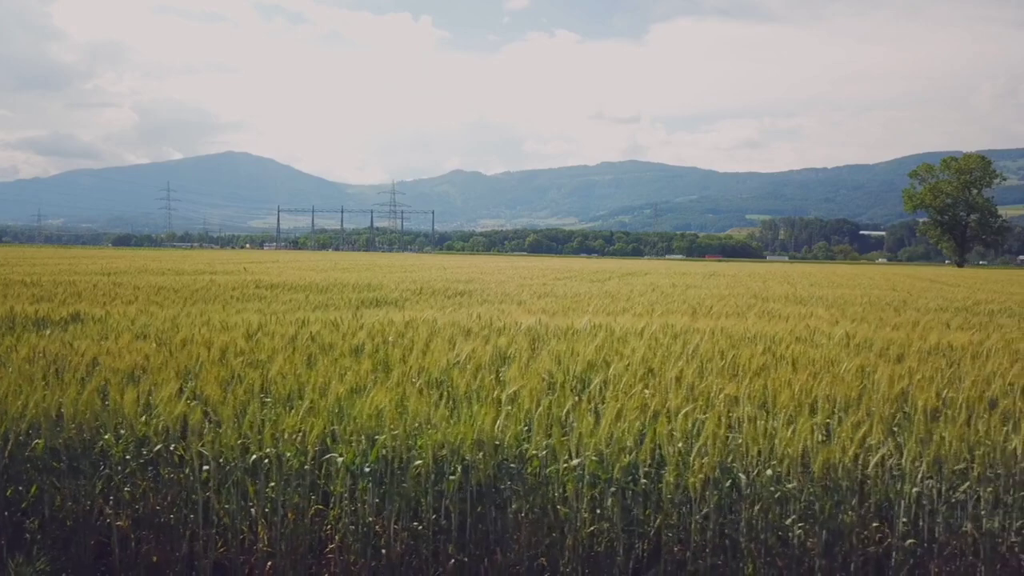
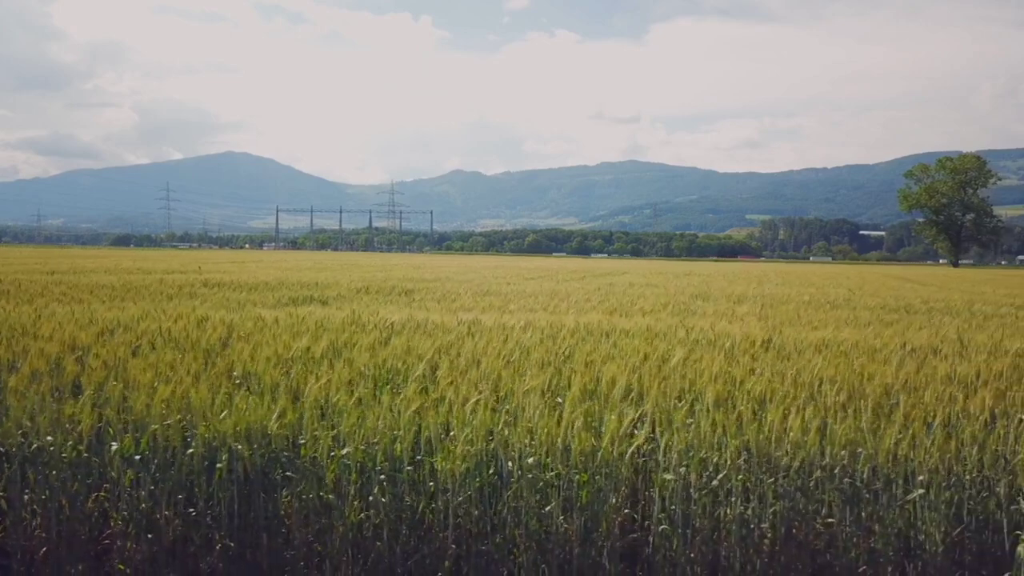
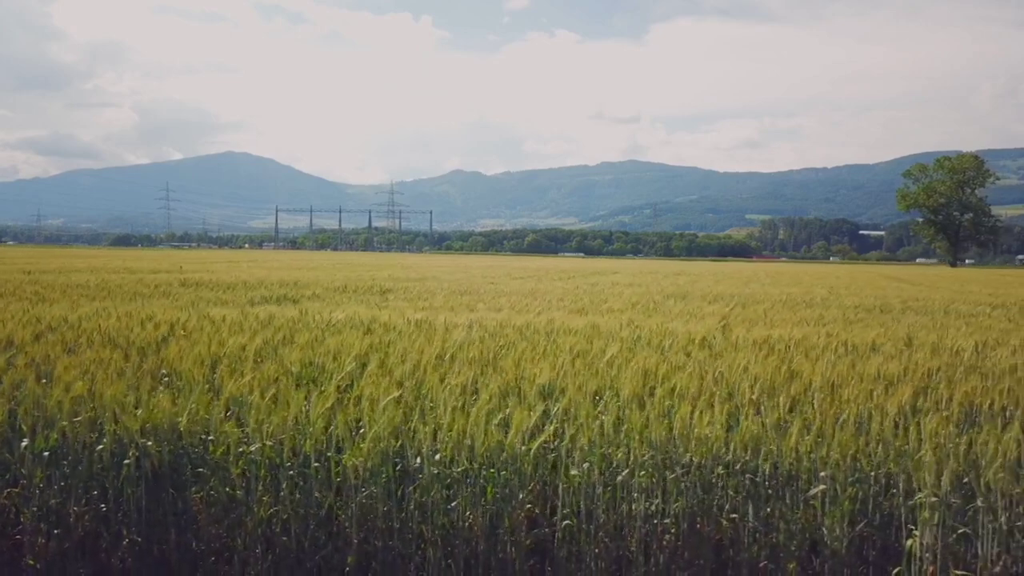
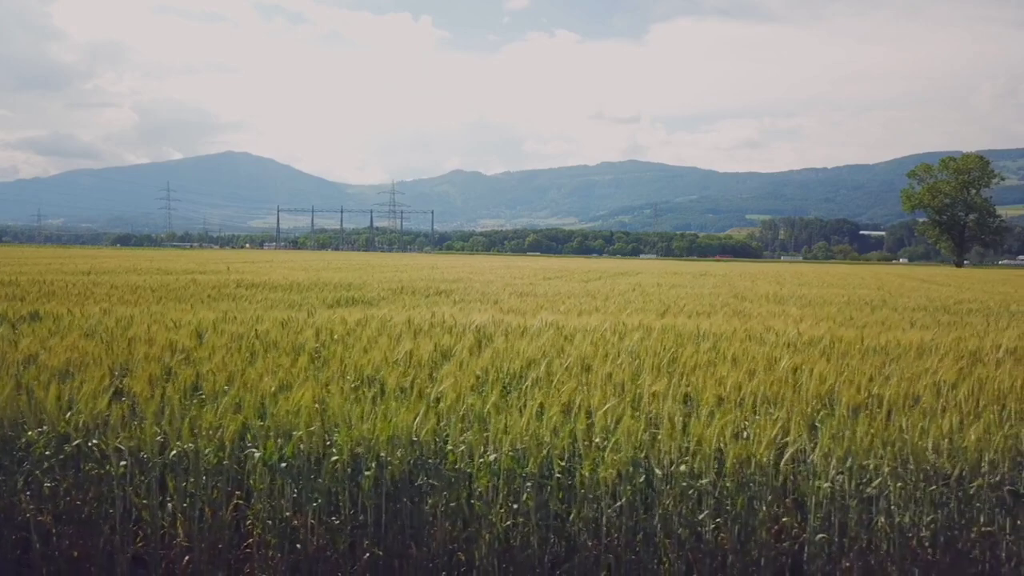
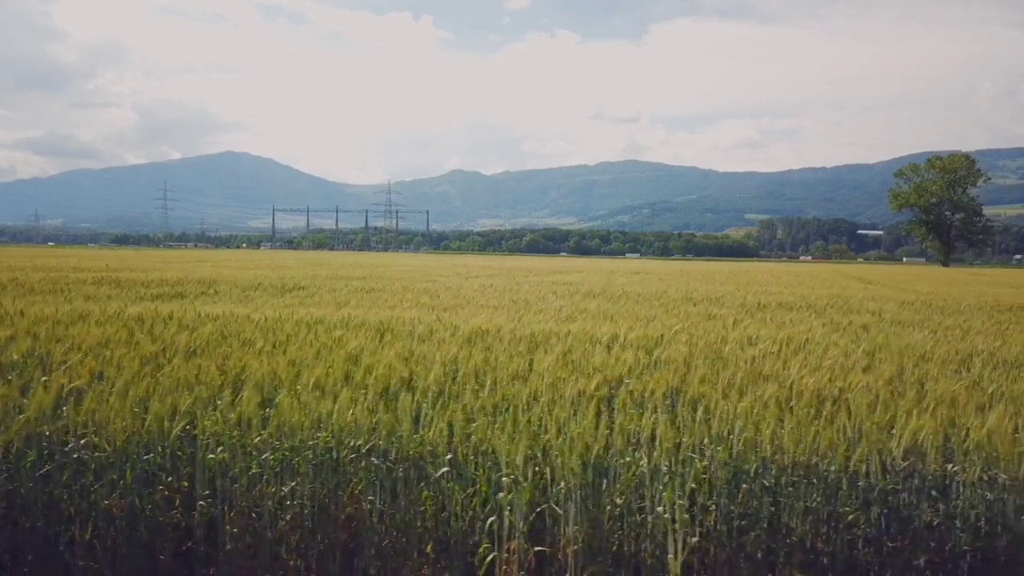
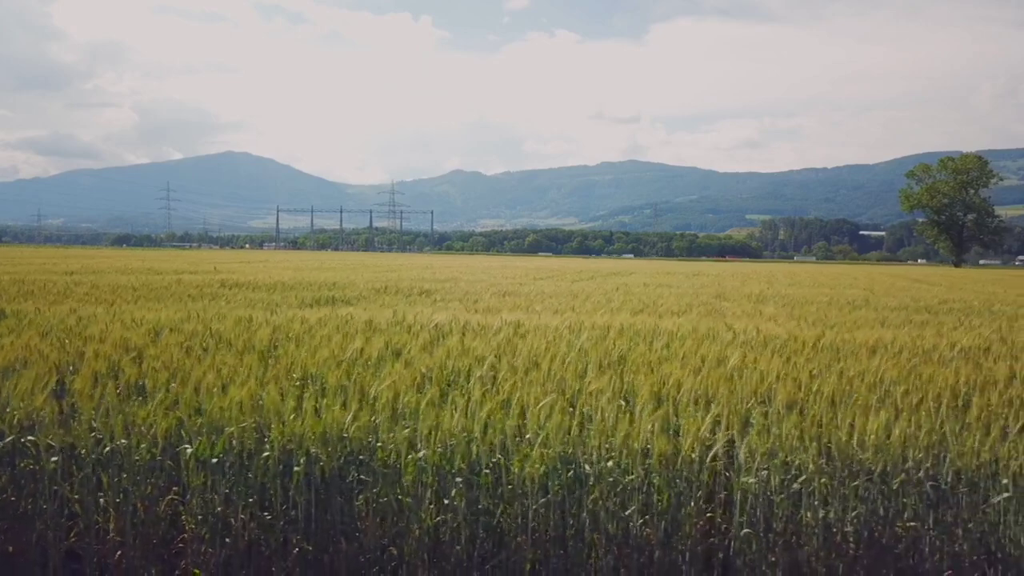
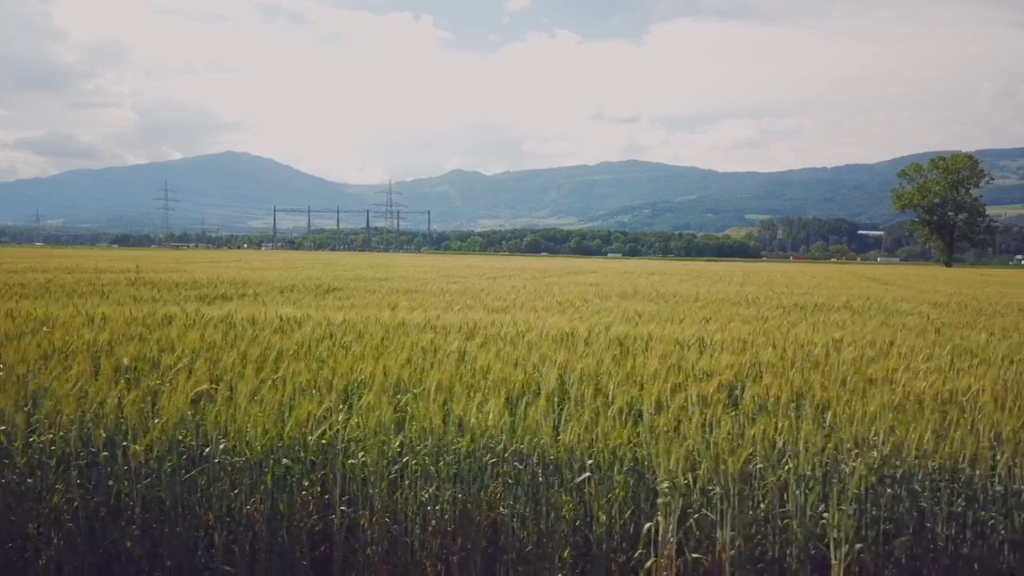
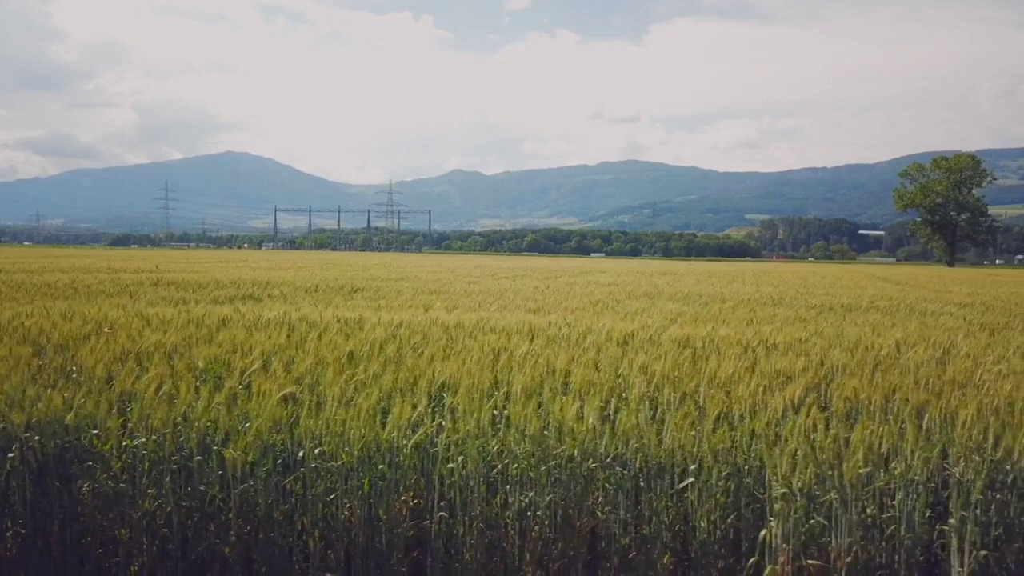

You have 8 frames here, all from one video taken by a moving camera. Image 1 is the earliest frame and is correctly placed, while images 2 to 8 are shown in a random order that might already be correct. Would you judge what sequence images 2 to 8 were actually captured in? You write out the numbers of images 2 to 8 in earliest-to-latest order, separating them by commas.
4, 6, 2, 3, 8, 7, 5
